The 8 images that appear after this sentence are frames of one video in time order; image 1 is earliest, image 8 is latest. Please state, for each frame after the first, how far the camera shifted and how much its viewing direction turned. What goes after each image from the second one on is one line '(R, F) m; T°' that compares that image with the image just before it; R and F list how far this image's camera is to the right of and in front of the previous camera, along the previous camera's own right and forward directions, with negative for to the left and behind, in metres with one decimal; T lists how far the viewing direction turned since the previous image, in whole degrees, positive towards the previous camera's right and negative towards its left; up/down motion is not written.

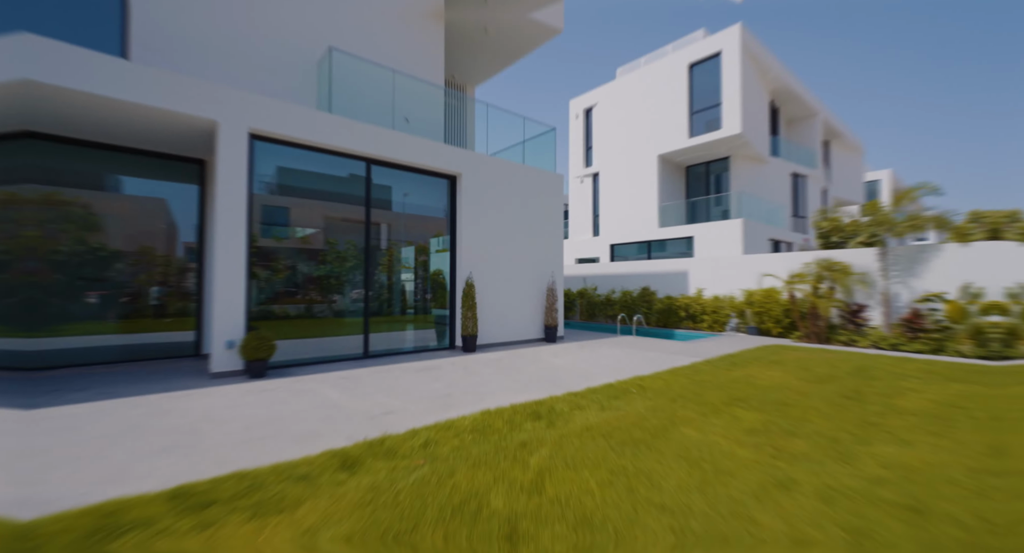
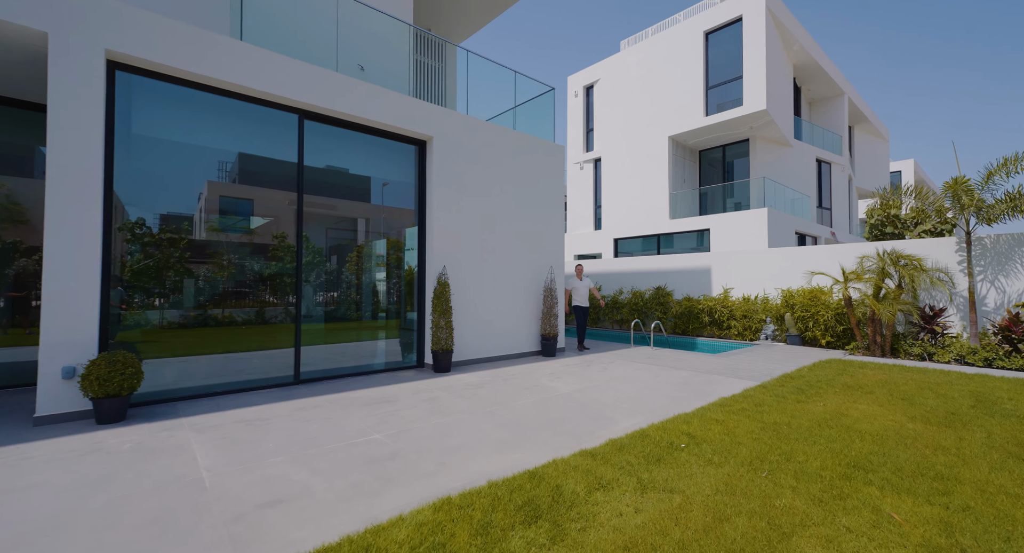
(+0.2, +1.8) m; 0°
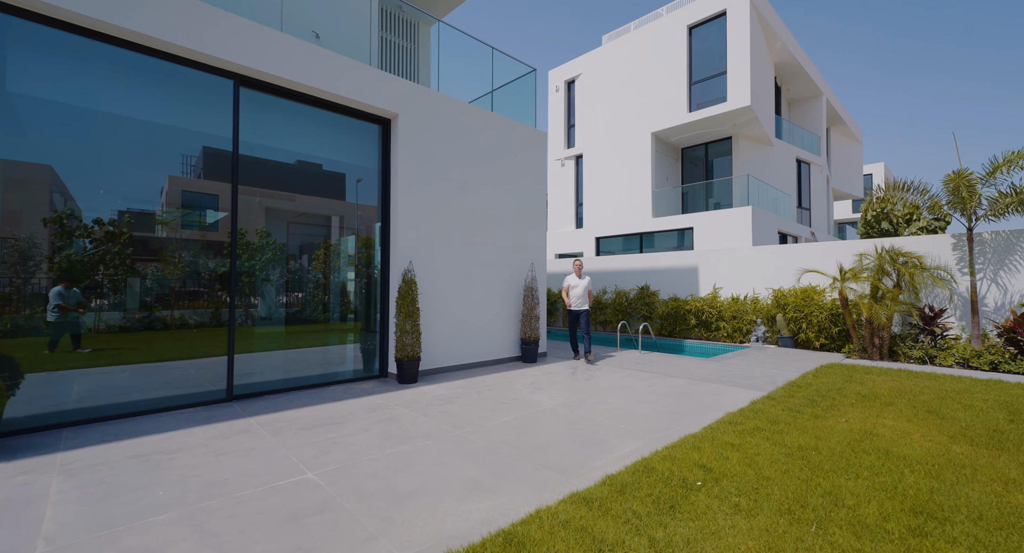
(0.0, +0.7) m; +3°
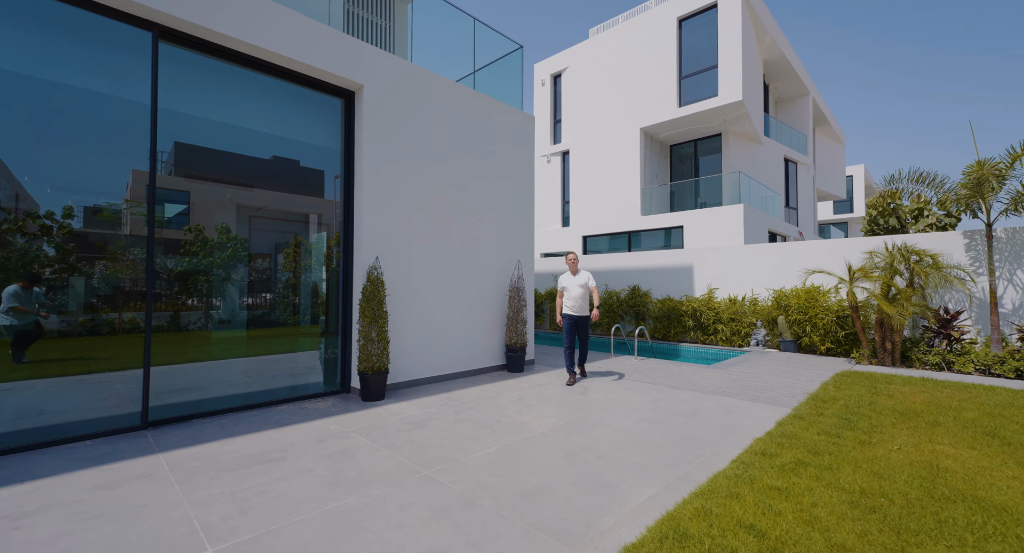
(0.0, +0.8) m; +2°
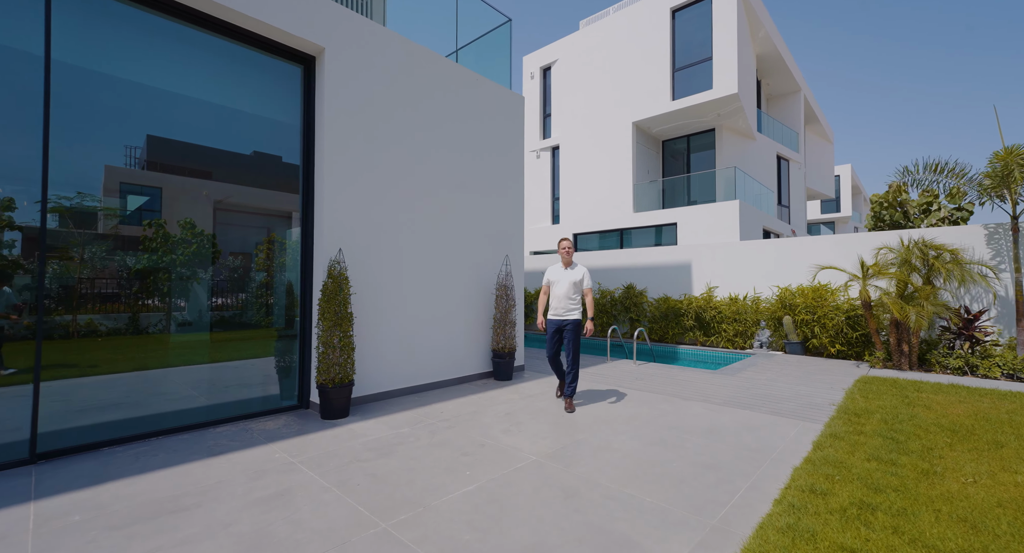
(0.0, +0.7) m; +1°
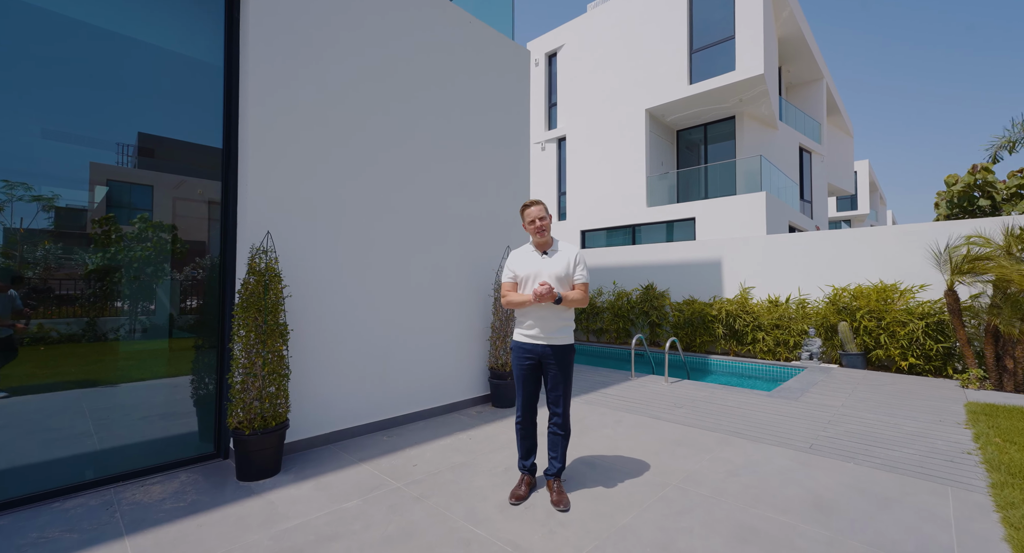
(0.0, +1.2) m; -1°
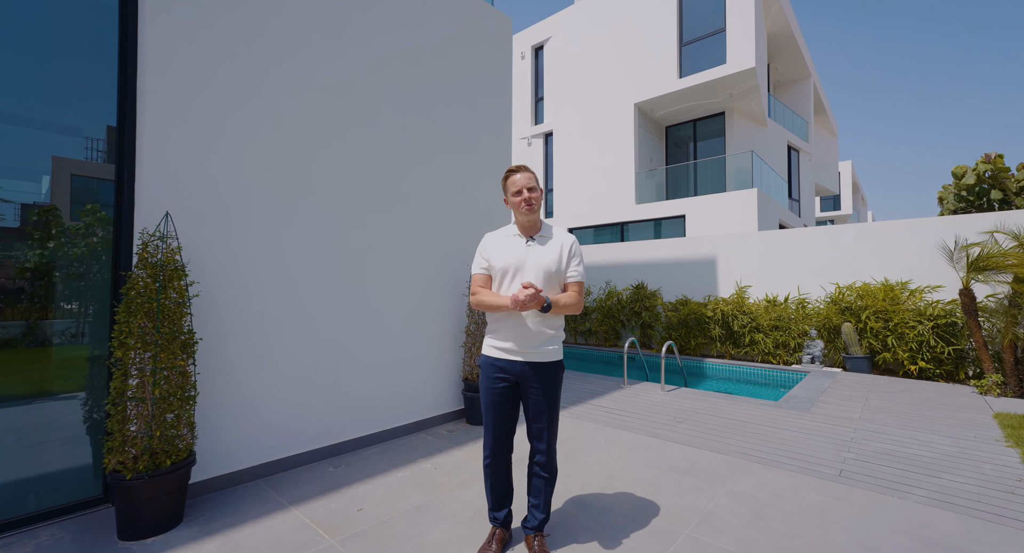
(+0.1, +0.6) m; +2°
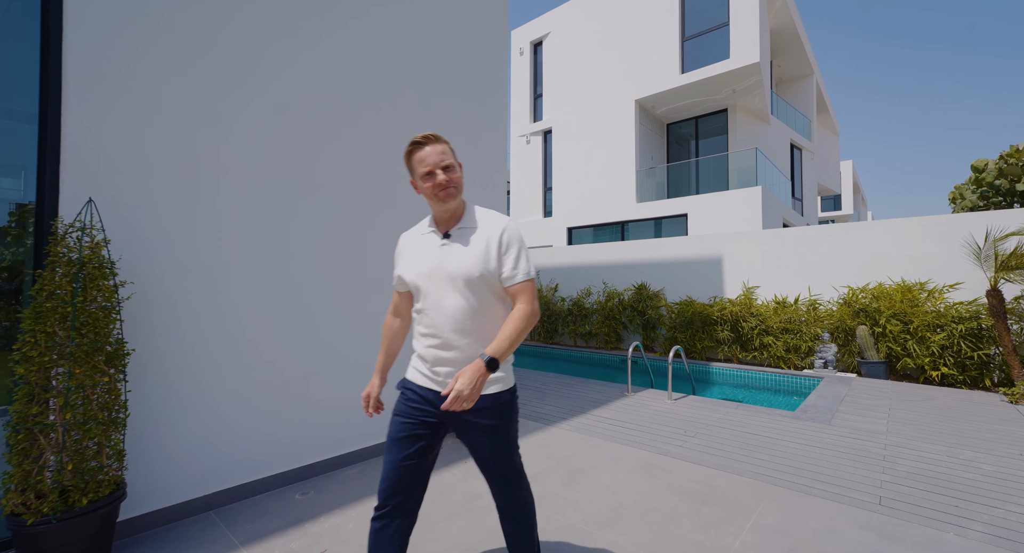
(0.0, +0.4) m; 0°
